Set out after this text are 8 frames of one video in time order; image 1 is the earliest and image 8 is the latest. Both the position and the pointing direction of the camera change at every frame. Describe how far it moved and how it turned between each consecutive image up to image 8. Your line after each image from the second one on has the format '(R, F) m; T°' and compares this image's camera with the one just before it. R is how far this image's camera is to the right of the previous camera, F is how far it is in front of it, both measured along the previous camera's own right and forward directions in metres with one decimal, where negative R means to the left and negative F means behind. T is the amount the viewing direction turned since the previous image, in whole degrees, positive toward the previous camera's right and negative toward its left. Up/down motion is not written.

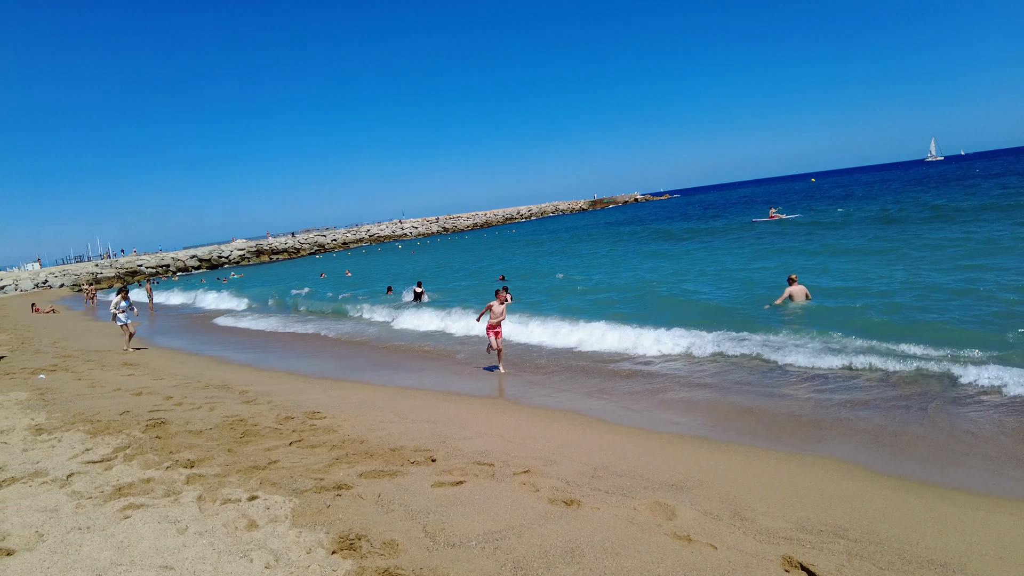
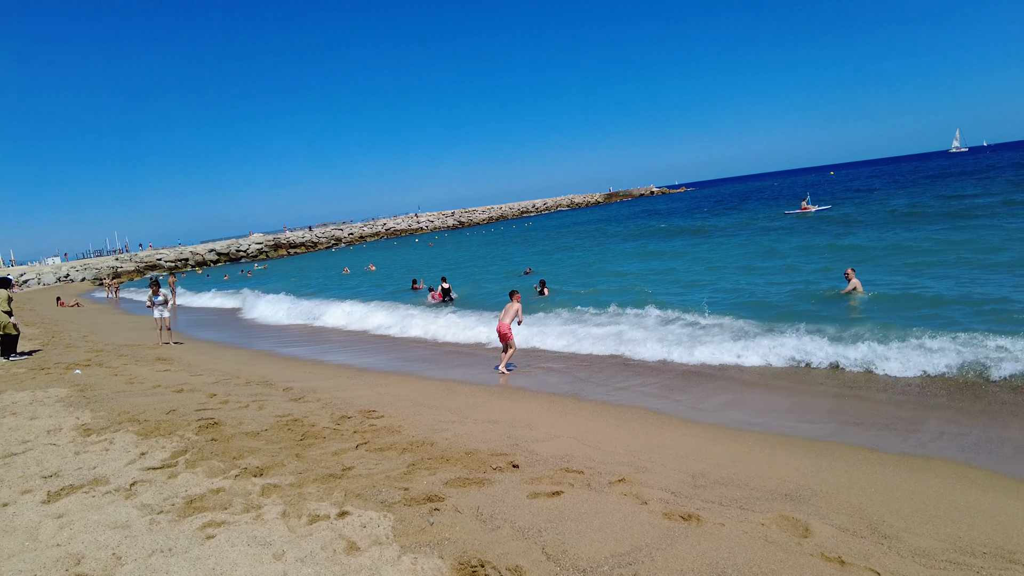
(-0.4, +0.4) m; -1°
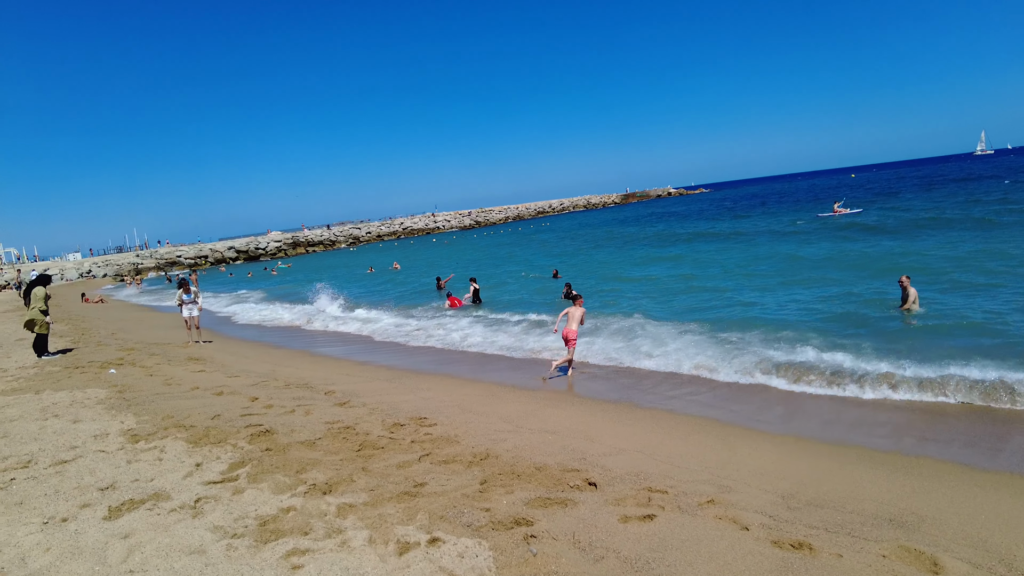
(-0.4, +0.2) m; -1°
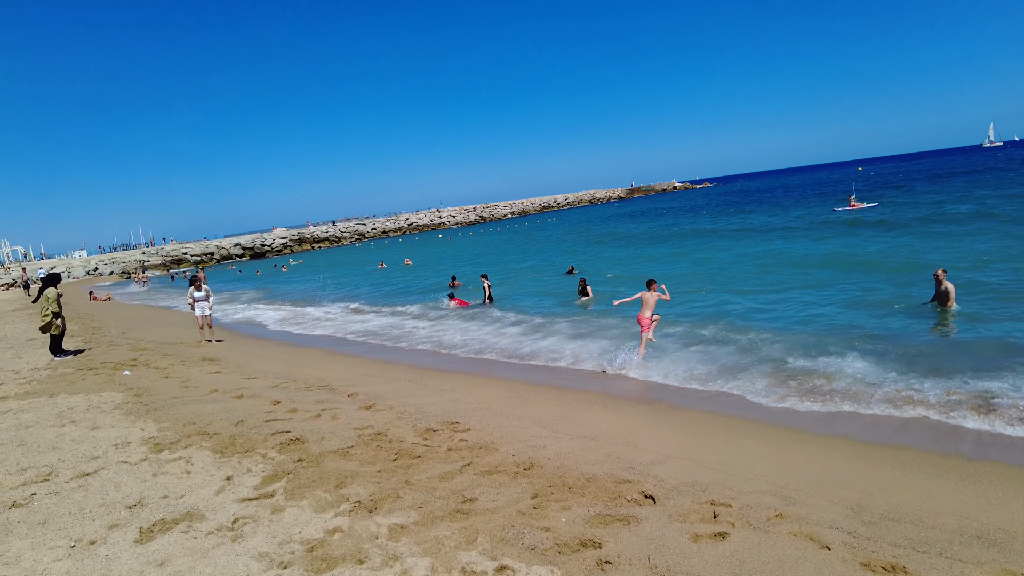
(-0.2, +0.2) m; 0°
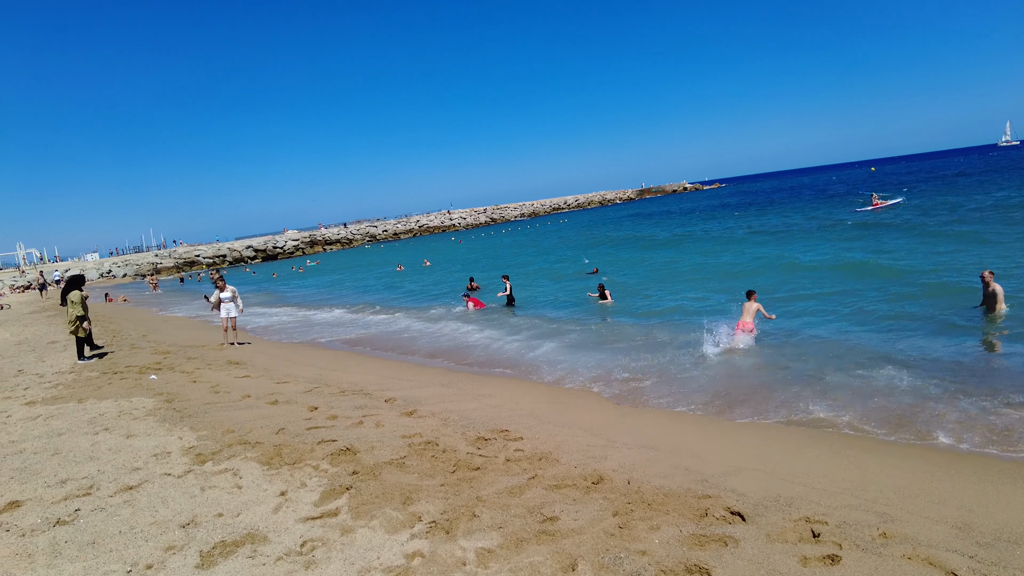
(-0.3, +0.3) m; -1°
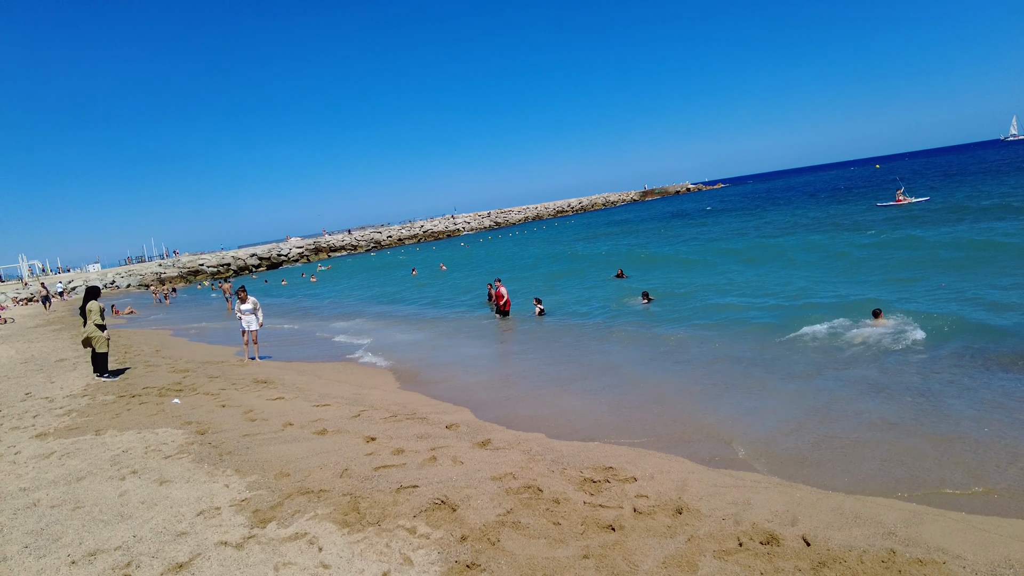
(-0.6, +0.8) m; 0°
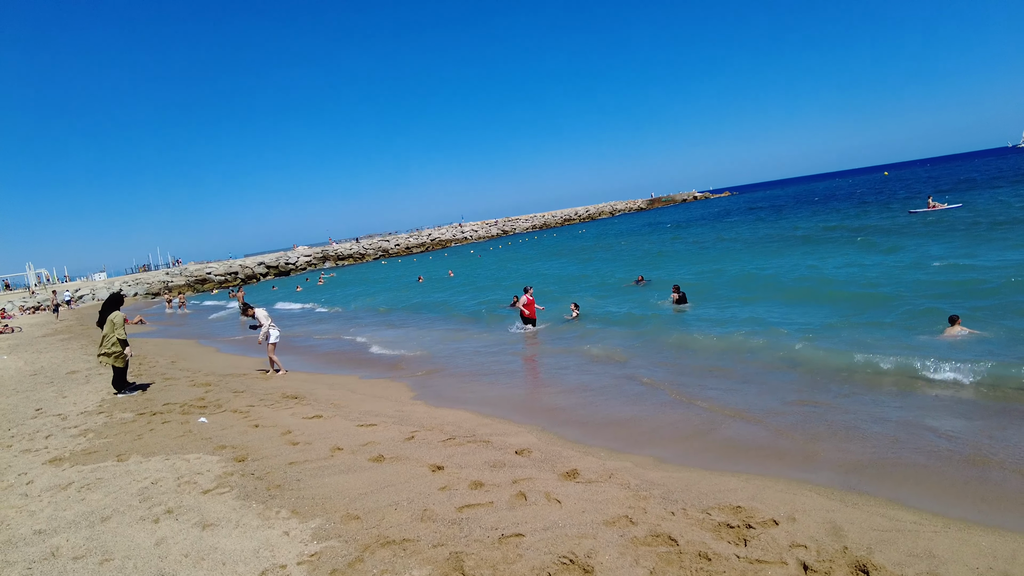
(-0.5, +0.7) m; 0°
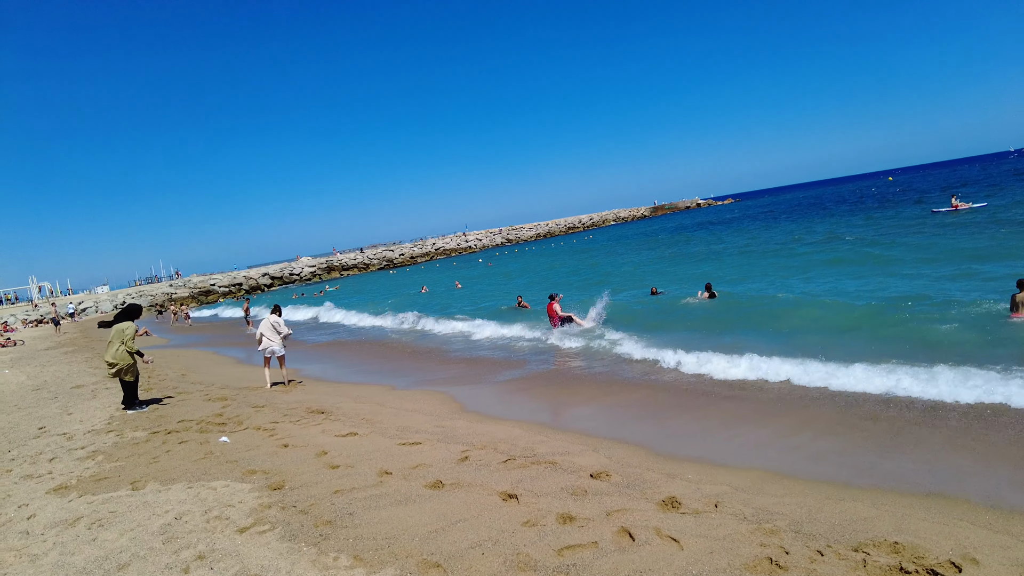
(-0.4, +0.6) m; 0°
